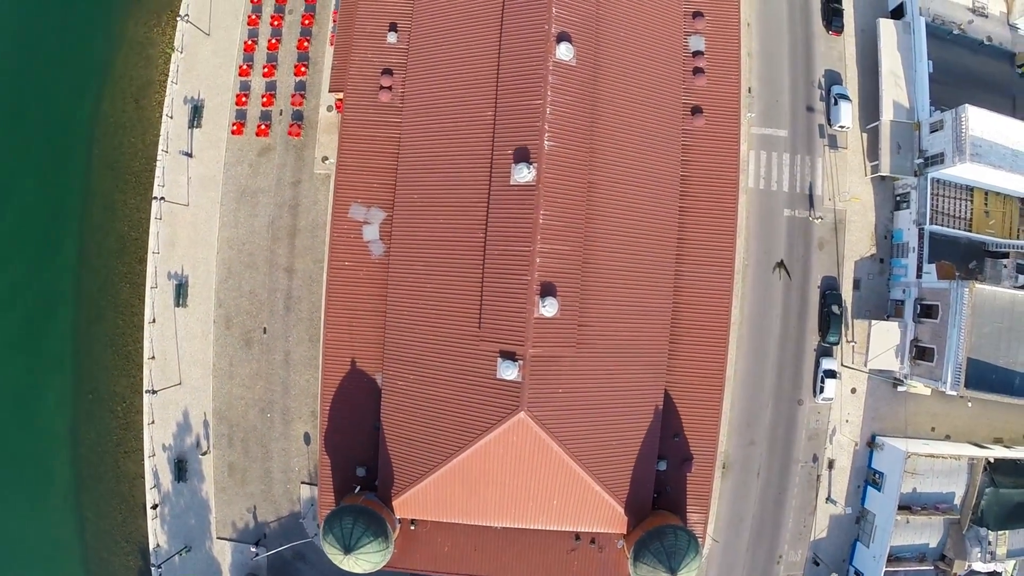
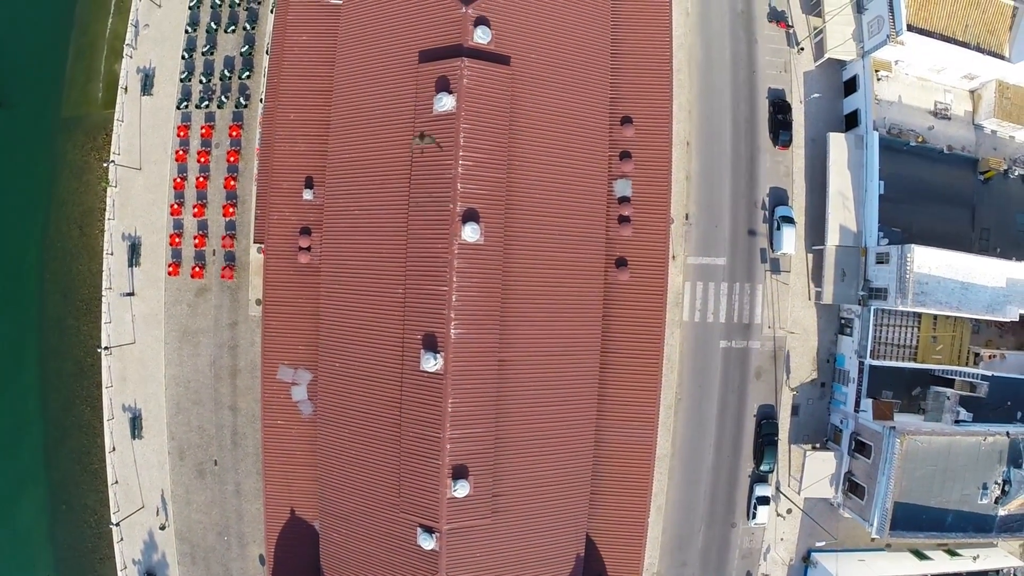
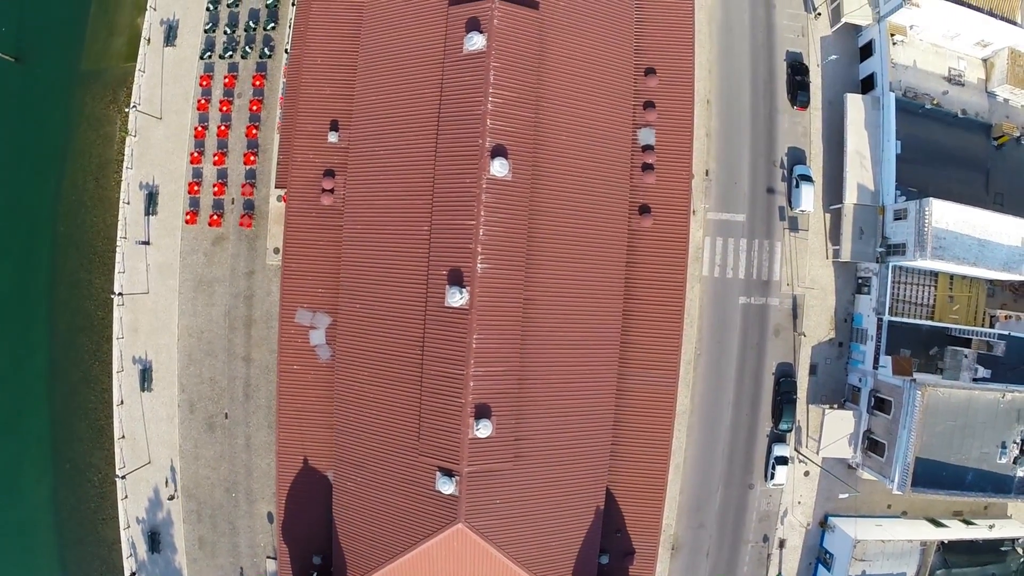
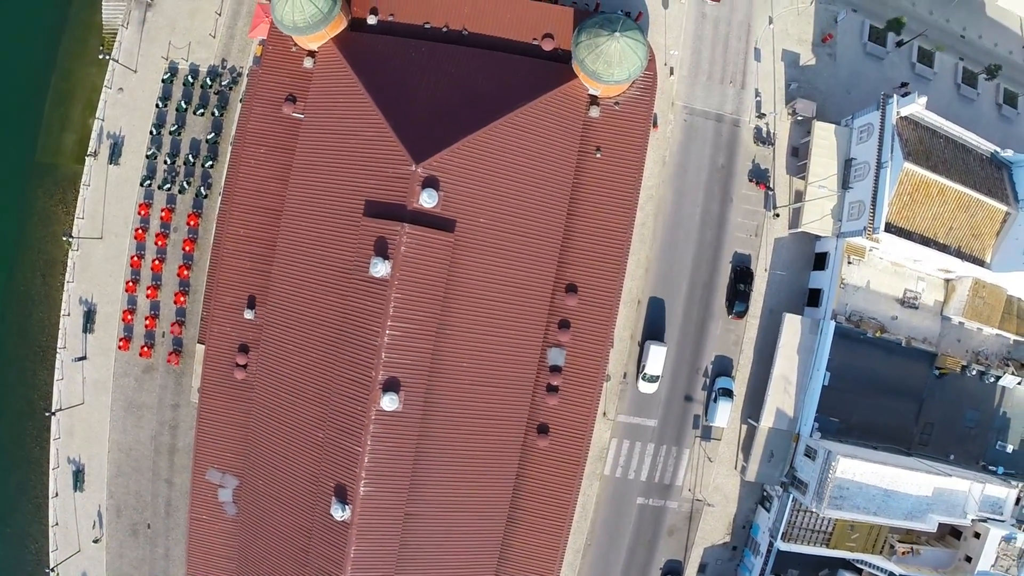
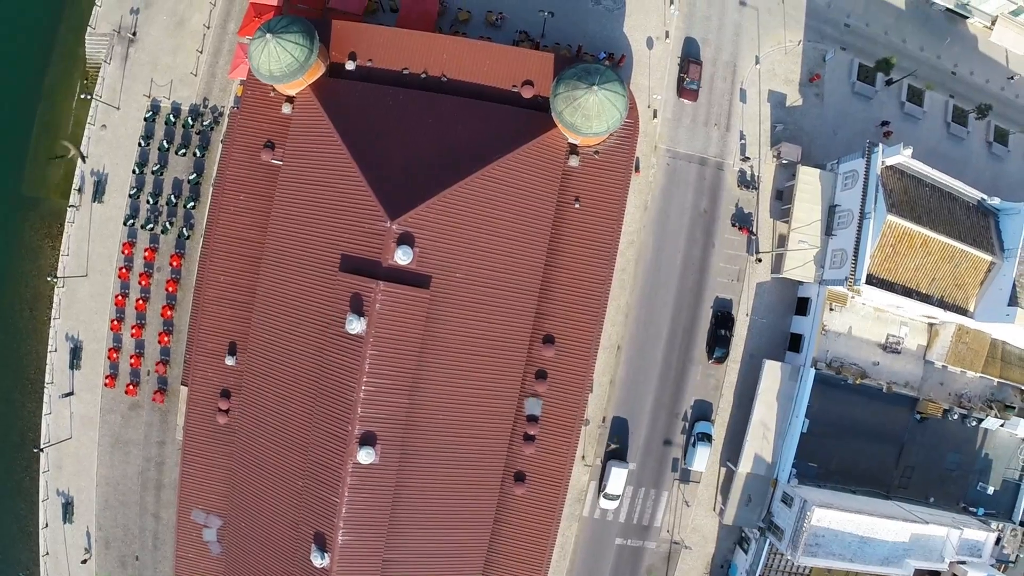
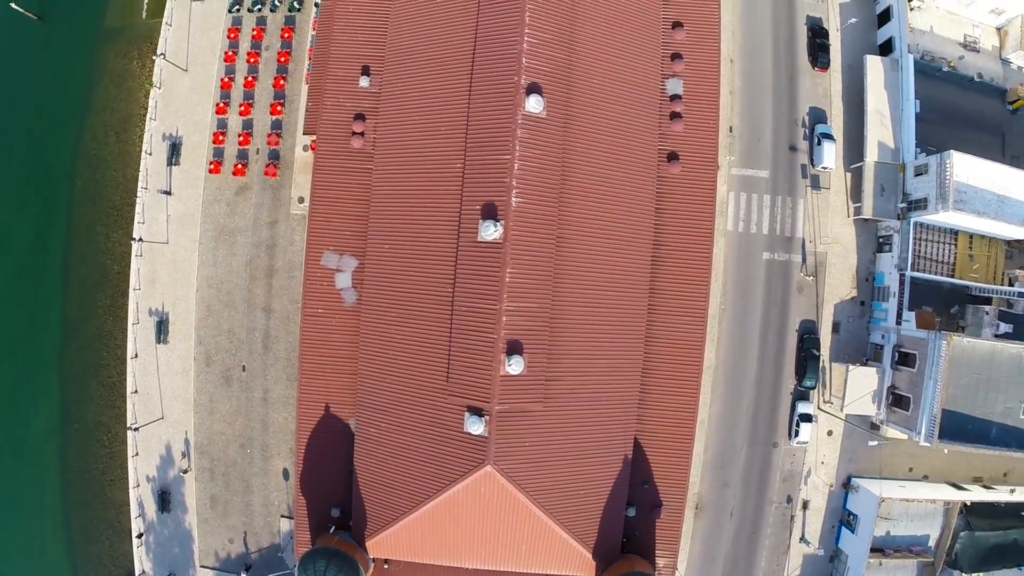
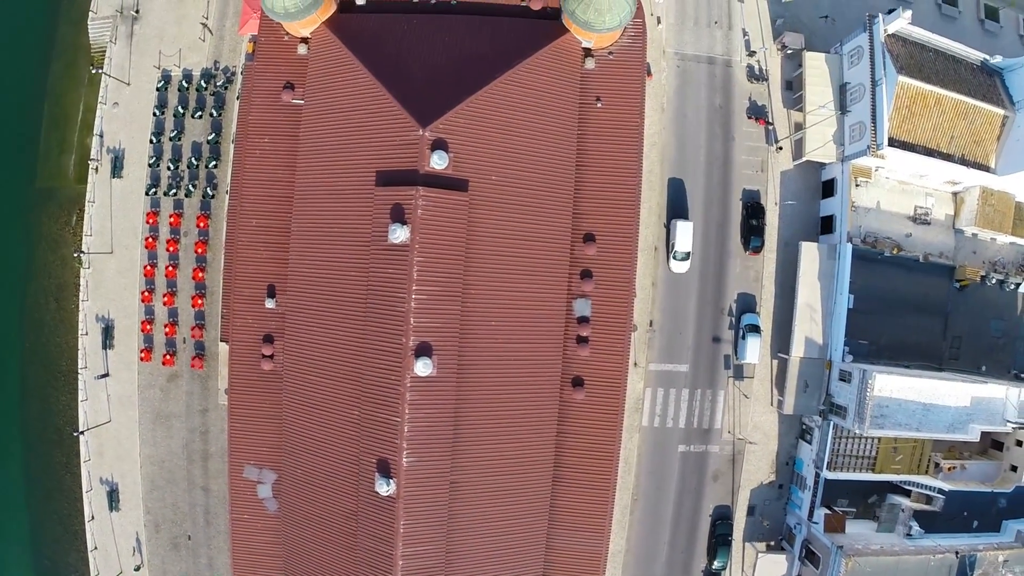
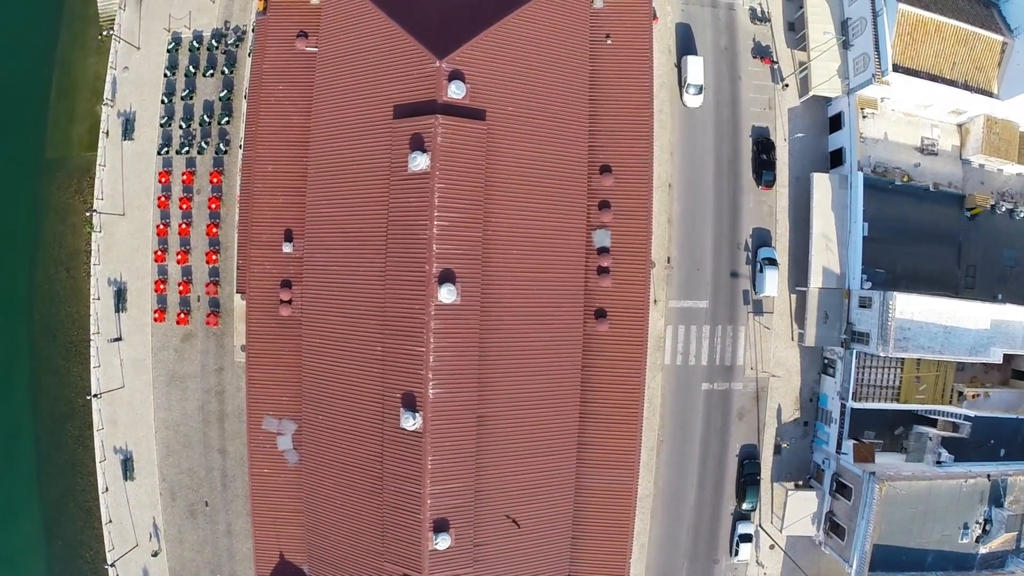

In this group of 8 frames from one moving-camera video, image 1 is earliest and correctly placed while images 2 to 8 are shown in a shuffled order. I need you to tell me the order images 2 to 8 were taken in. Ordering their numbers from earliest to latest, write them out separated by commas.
6, 3, 2, 8, 7, 4, 5
